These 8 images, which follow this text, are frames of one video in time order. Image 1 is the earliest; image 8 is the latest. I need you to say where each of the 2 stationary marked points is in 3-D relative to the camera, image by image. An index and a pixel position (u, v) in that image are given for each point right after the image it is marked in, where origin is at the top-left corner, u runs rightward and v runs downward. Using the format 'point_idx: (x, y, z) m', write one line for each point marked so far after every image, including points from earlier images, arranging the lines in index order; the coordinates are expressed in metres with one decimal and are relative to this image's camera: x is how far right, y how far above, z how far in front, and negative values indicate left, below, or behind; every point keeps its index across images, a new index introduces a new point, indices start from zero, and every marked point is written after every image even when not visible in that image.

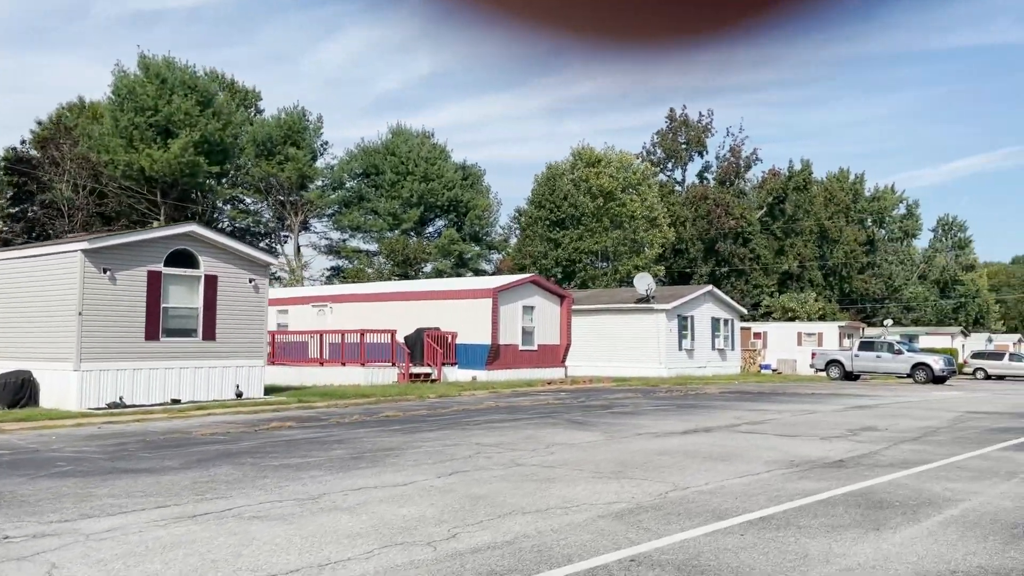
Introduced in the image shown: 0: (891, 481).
0: (+3.8, -1.9, +8.2) m
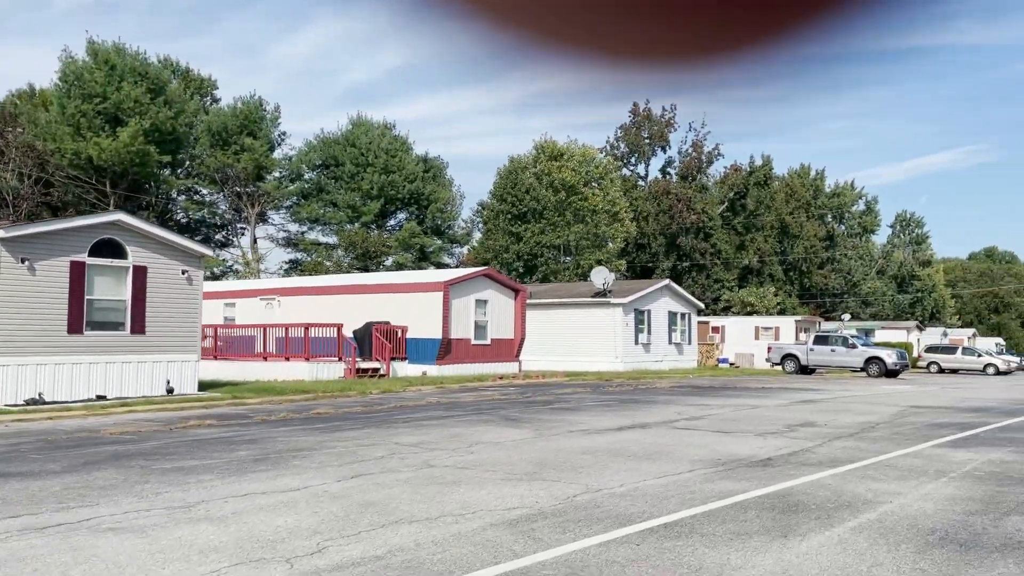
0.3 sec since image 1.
0: (+2.9, -1.8, +7.8) m
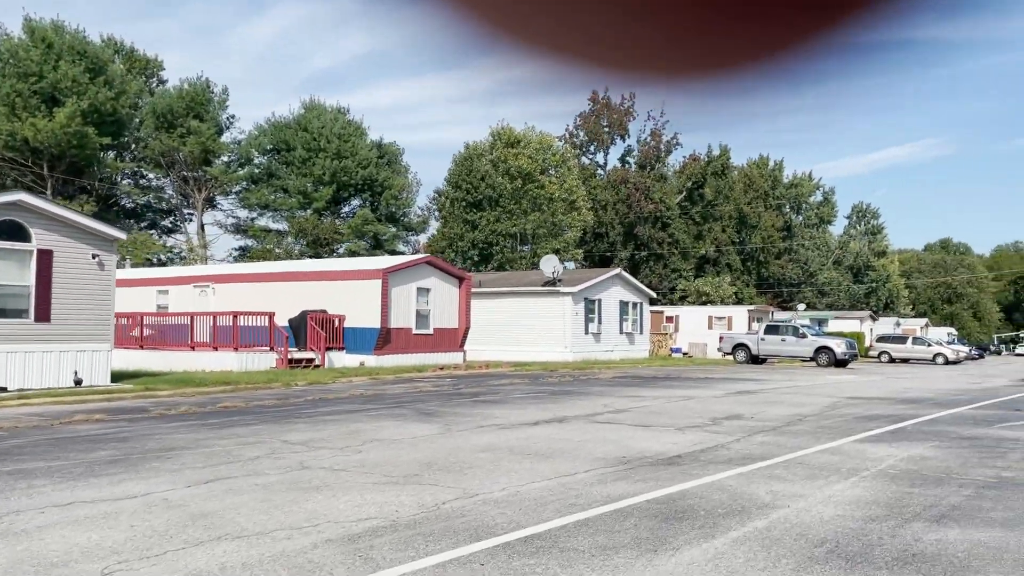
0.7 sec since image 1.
0: (+1.8, -1.7, +7.2) m
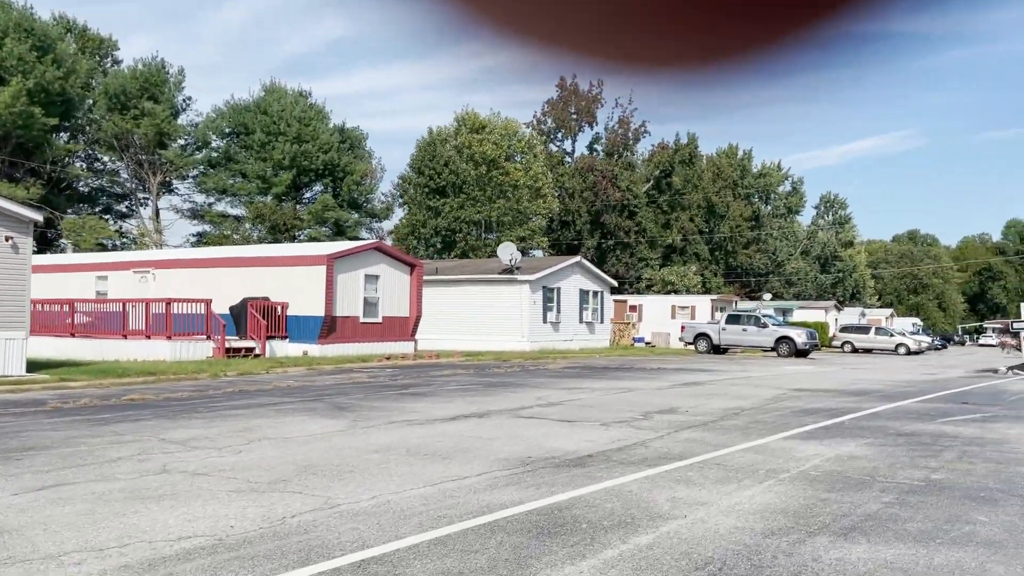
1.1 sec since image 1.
0: (+0.8, -1.6, +6.5) m
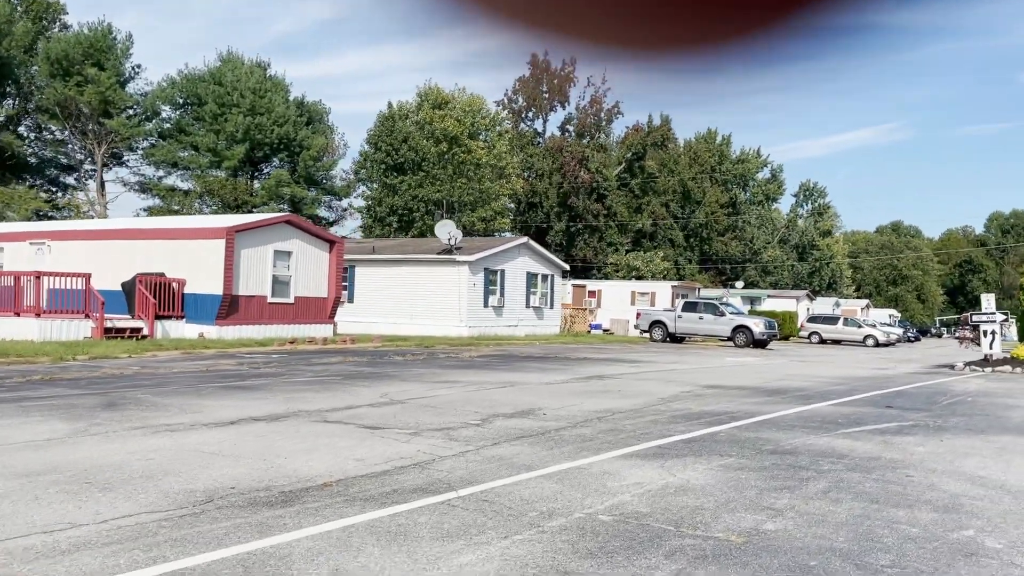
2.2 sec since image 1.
0: (-1.3, -1.4, +4.4) m
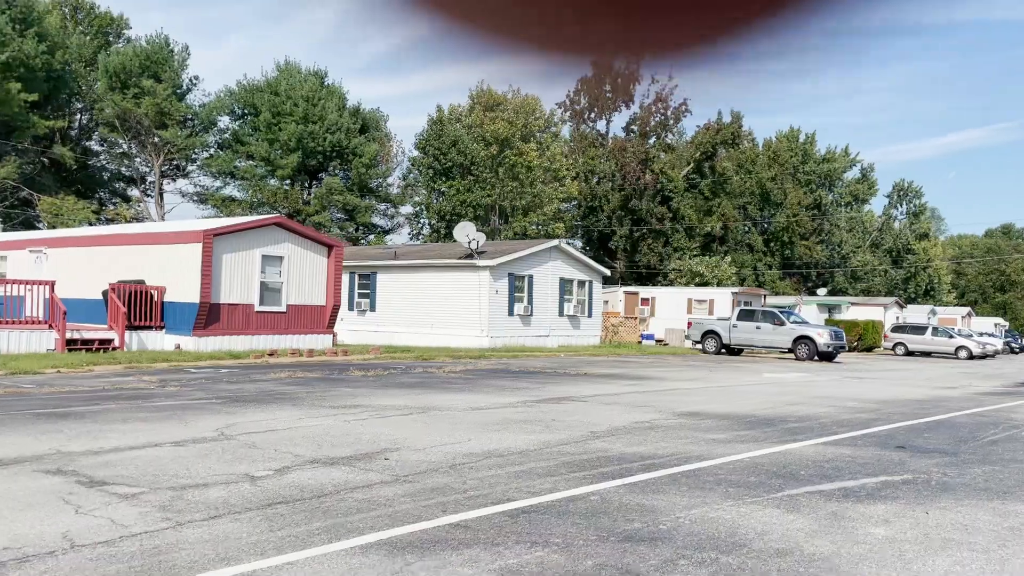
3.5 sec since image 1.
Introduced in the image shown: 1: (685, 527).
0: (-3.5, -1.4, +2.0) m
1: (+1.2, -1.6, +5.6) m
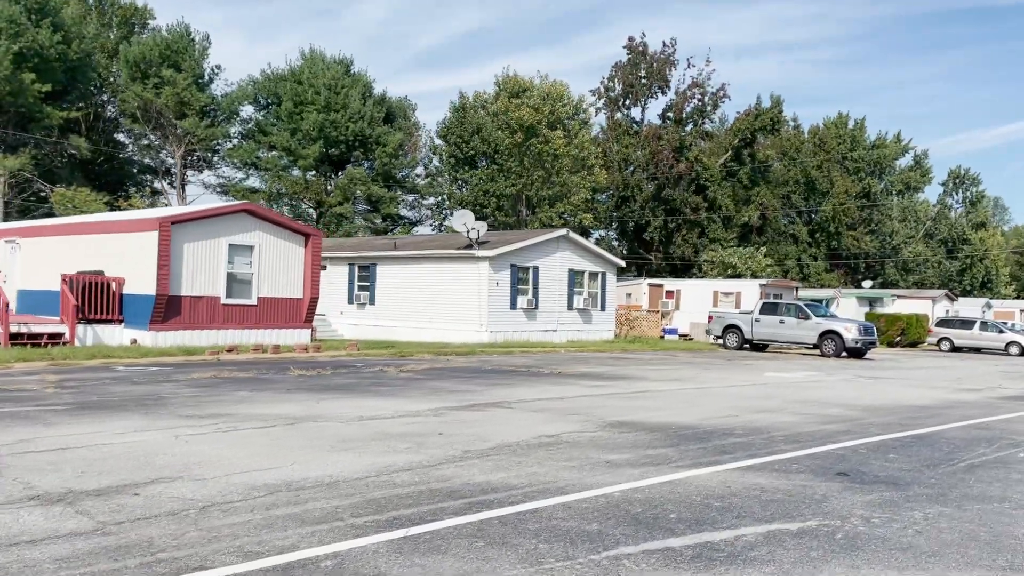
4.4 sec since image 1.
0: (-5.4, -1.3, +0.6) m
1: (-0.5, -1.5, +3.9) m
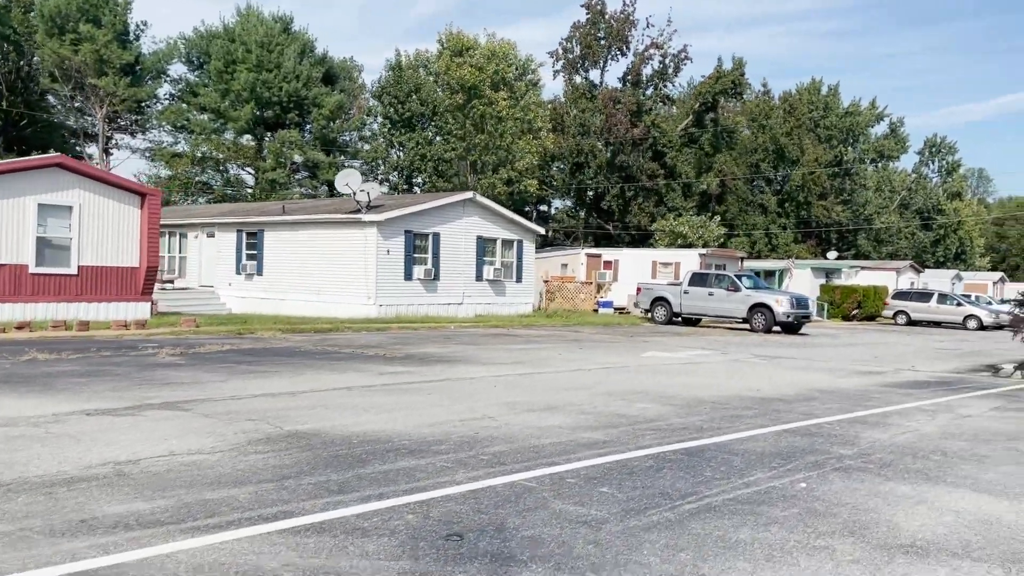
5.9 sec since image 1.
0: (-8.8, -1.3, -2.3) m
1: (-3.9, -1.4, +1.0) m
